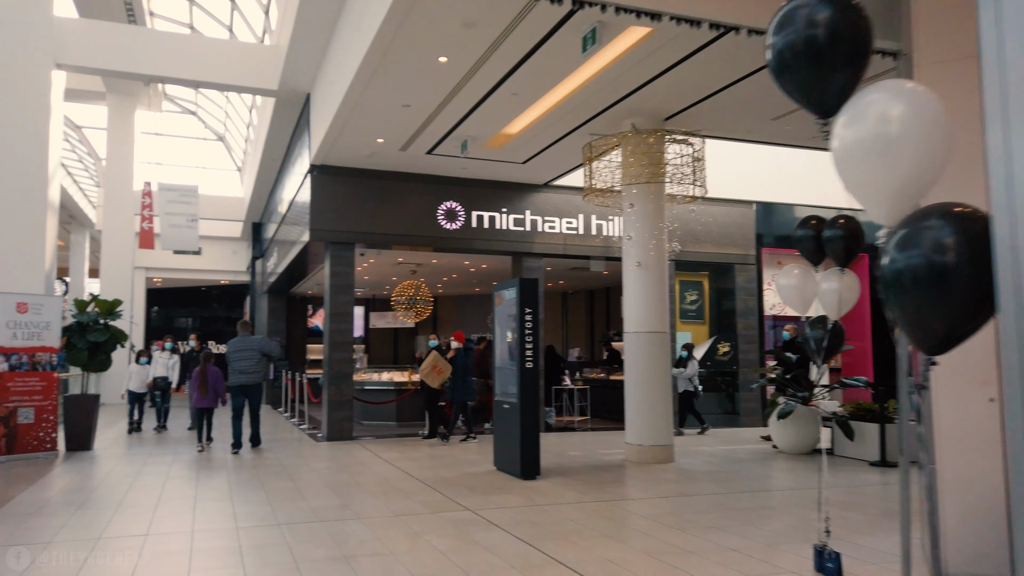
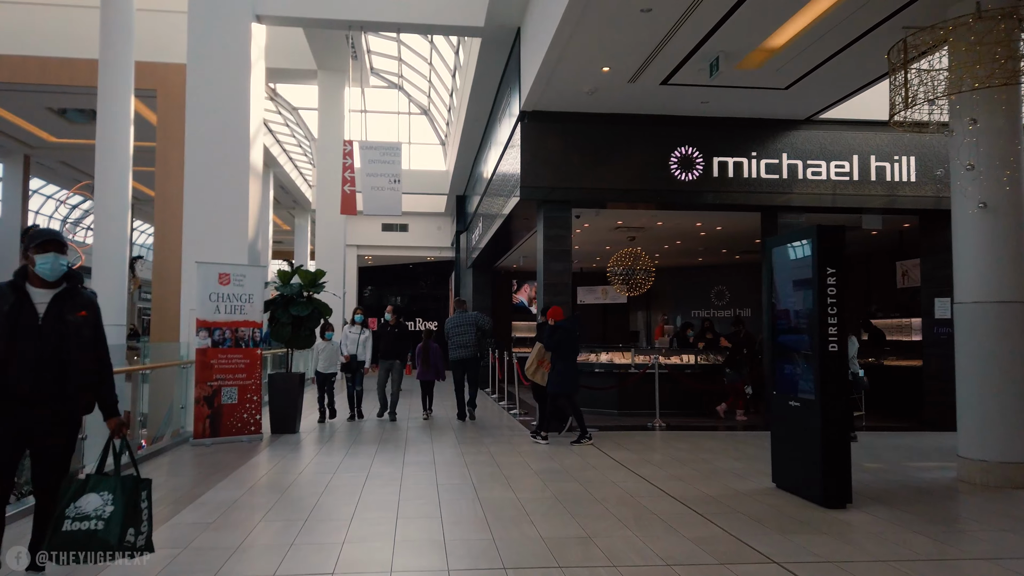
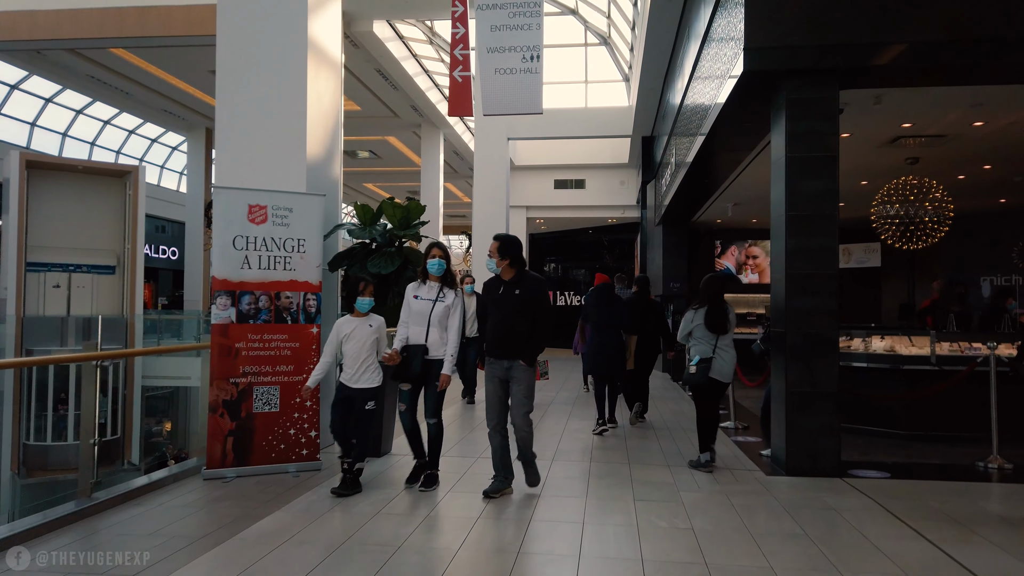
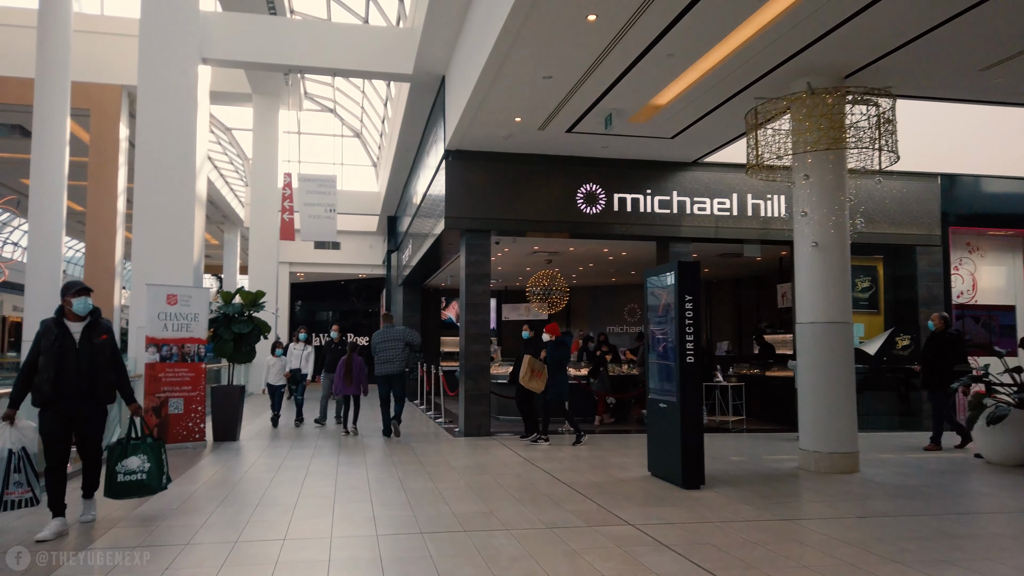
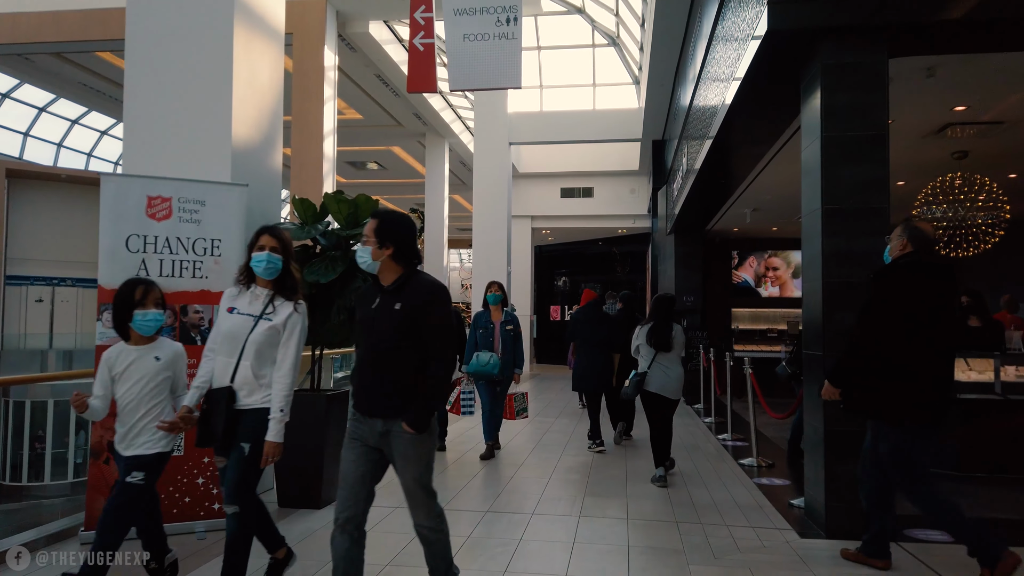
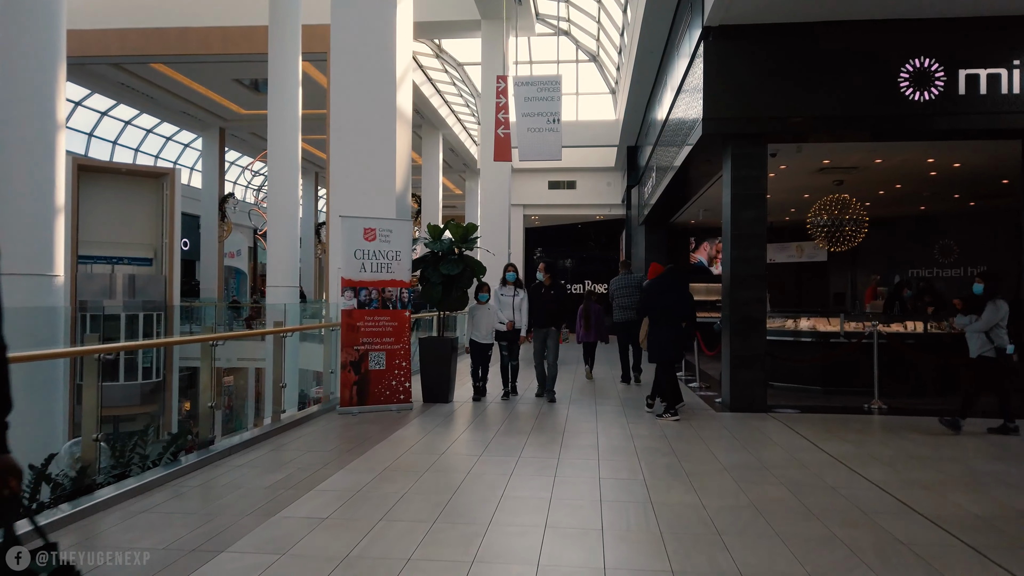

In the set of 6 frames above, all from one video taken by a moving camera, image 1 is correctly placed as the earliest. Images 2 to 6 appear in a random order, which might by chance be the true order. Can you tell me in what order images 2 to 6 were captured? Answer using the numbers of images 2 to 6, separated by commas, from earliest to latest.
4, 2, 6, 3, 5
